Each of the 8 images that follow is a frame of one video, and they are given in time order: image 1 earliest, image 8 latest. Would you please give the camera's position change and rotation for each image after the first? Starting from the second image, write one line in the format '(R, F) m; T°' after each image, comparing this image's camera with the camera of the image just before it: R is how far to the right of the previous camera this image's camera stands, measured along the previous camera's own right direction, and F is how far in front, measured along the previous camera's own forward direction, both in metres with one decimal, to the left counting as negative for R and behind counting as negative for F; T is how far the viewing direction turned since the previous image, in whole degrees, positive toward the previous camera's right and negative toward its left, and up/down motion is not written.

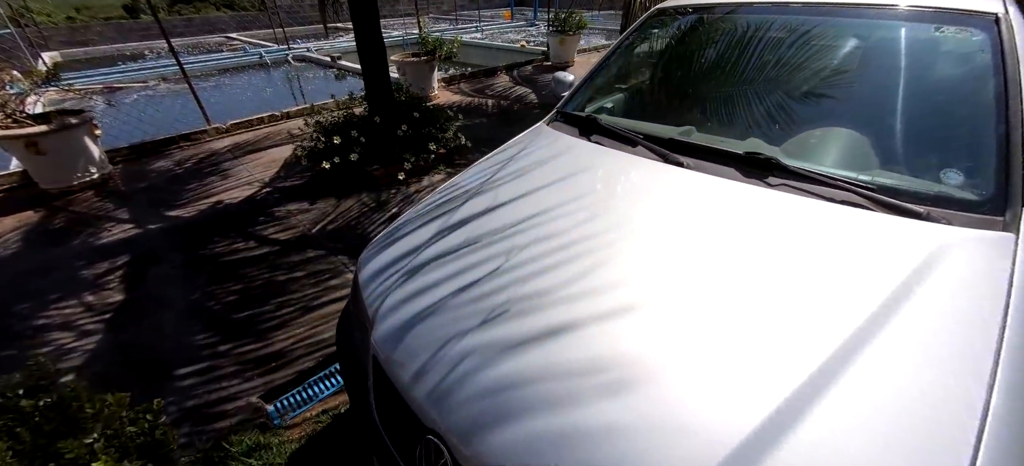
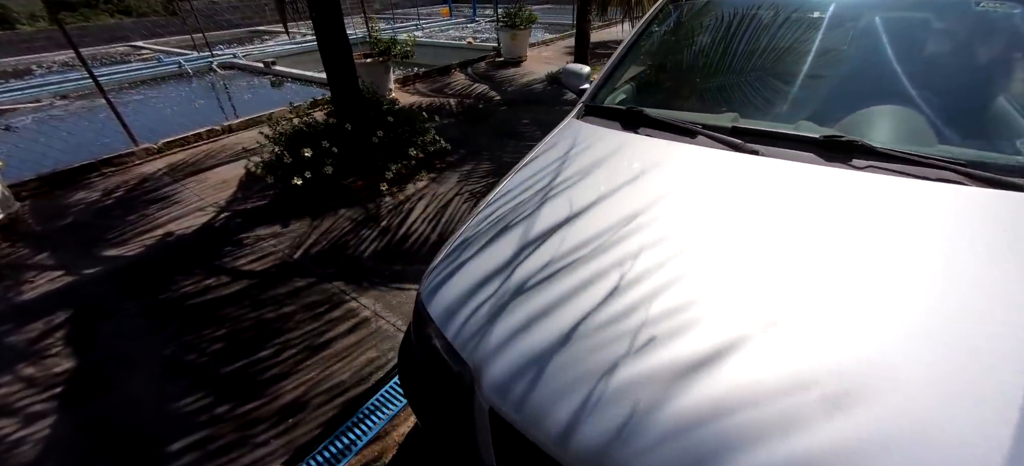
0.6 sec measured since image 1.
(-0.4, +0.2) m; +7°
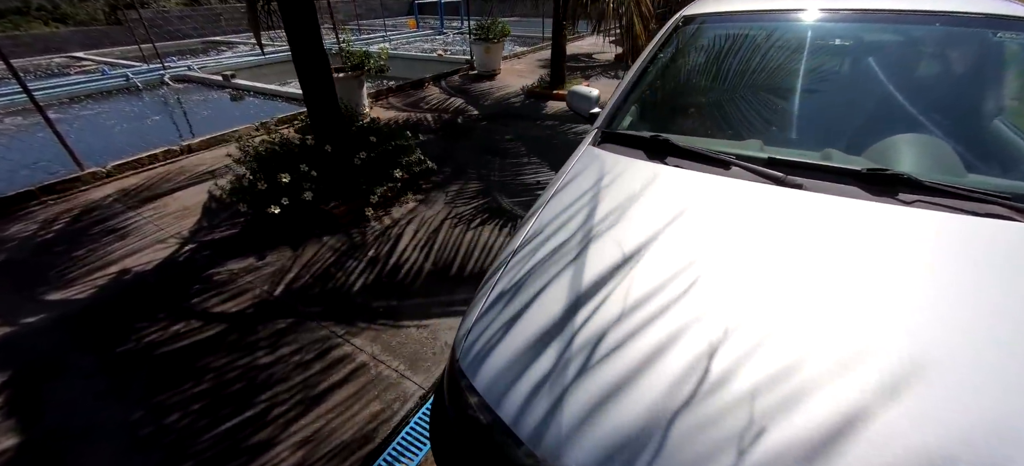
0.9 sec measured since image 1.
(-0.2, +0.2) m; +4°
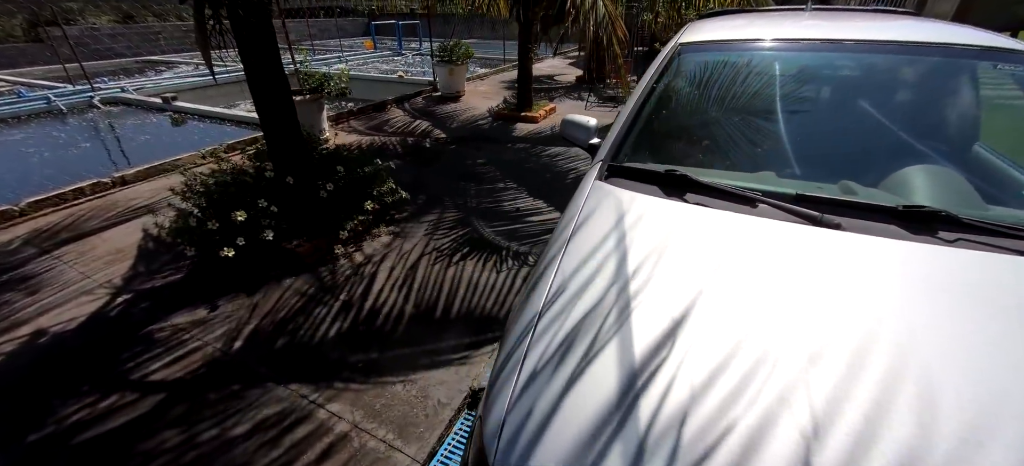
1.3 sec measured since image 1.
(-0.2, +0.2) m; +5°
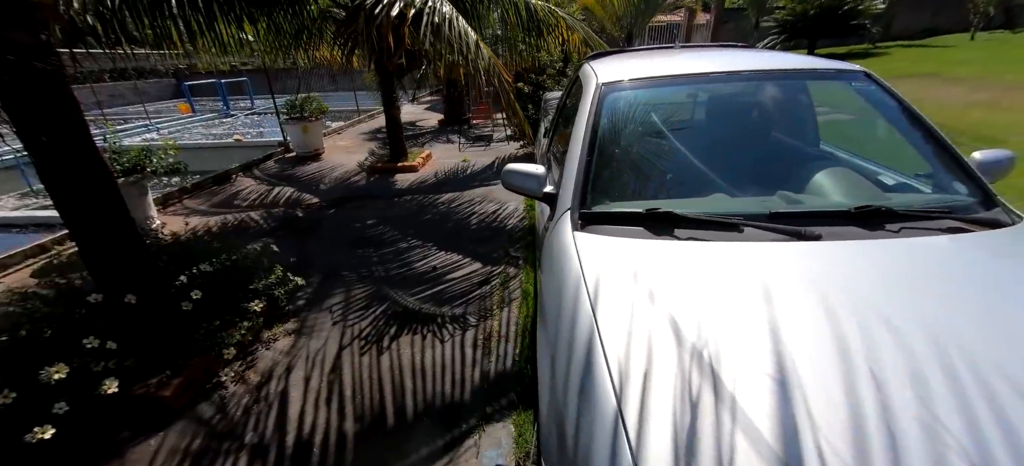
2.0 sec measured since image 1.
(-0.4, +0.3) m; +18°
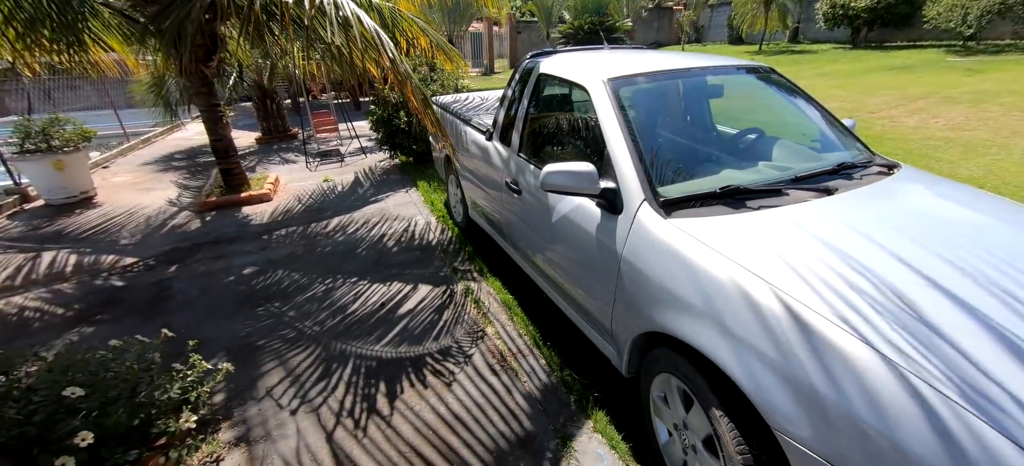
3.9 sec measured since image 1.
(-1.0, +0.4) m; +24°
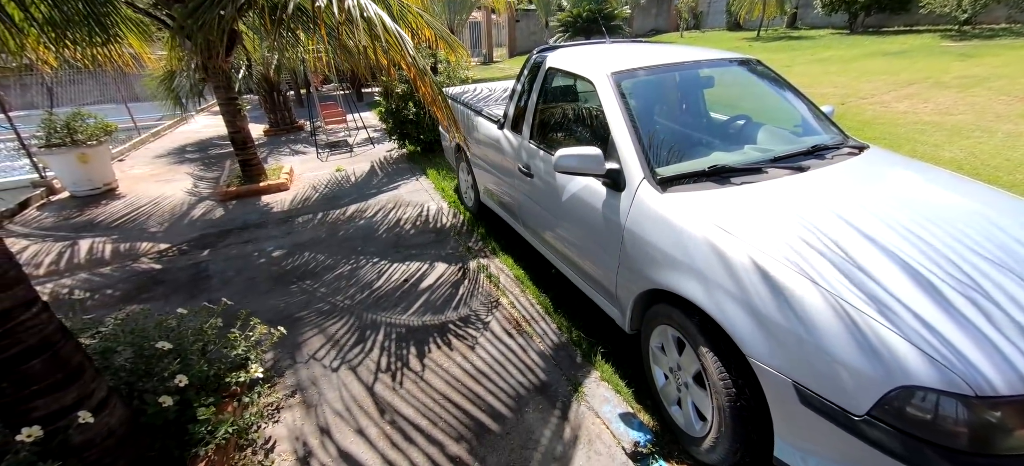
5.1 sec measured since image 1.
(-0.1, -0.3) m; 0°
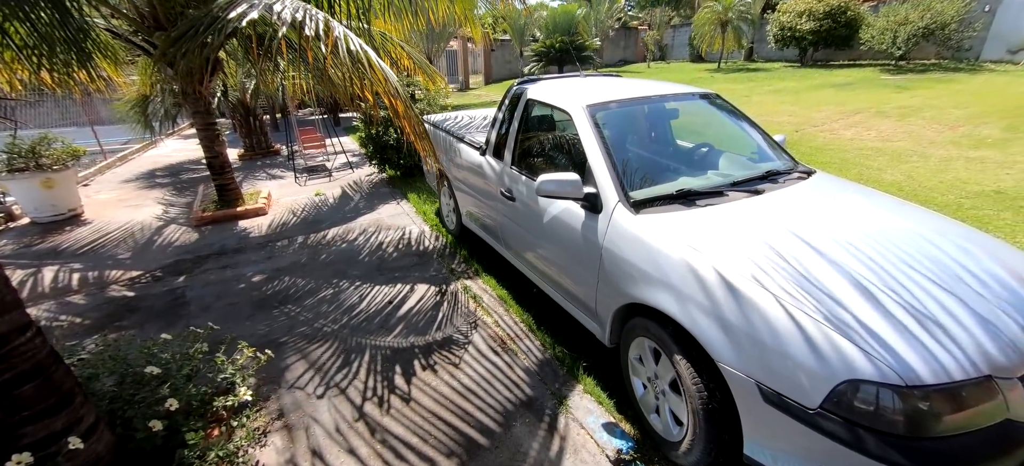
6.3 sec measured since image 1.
(-0.1, -0.1) m; +3°
